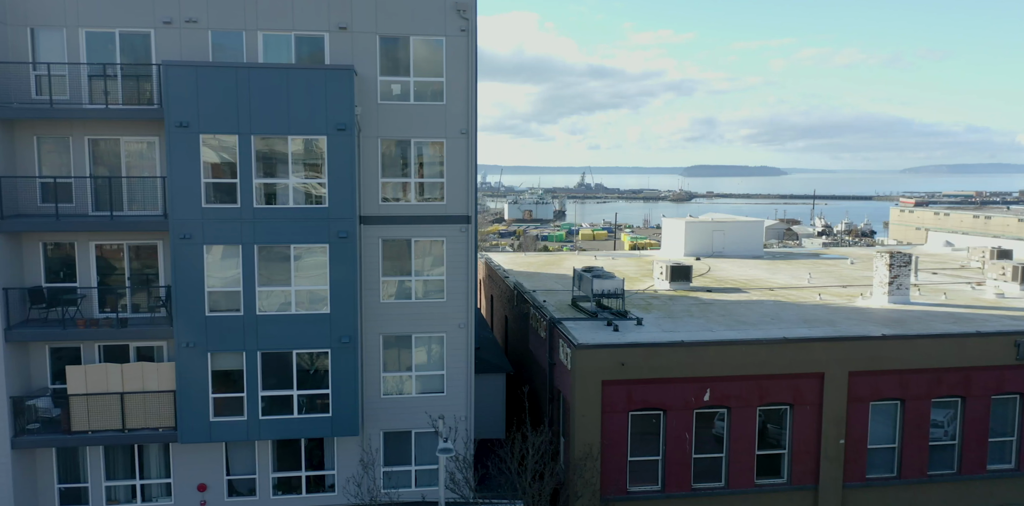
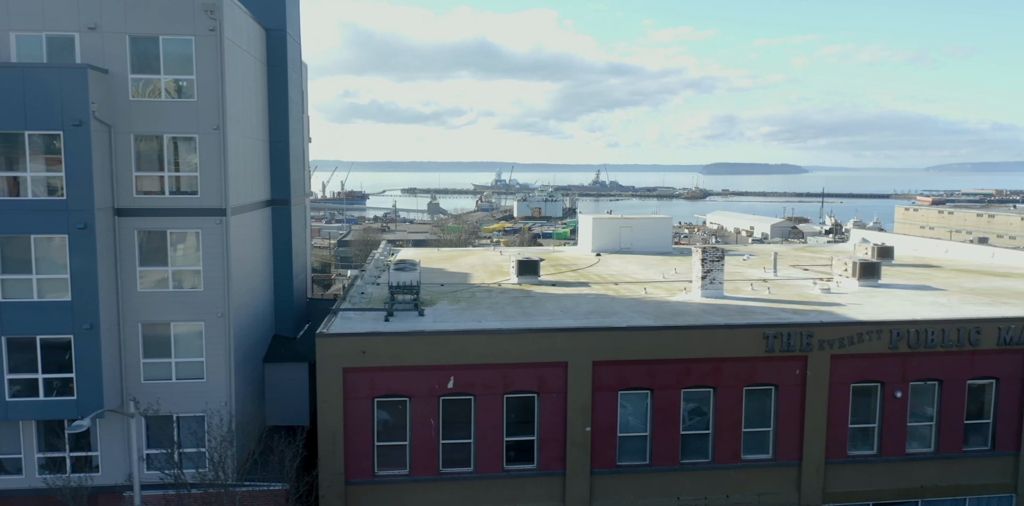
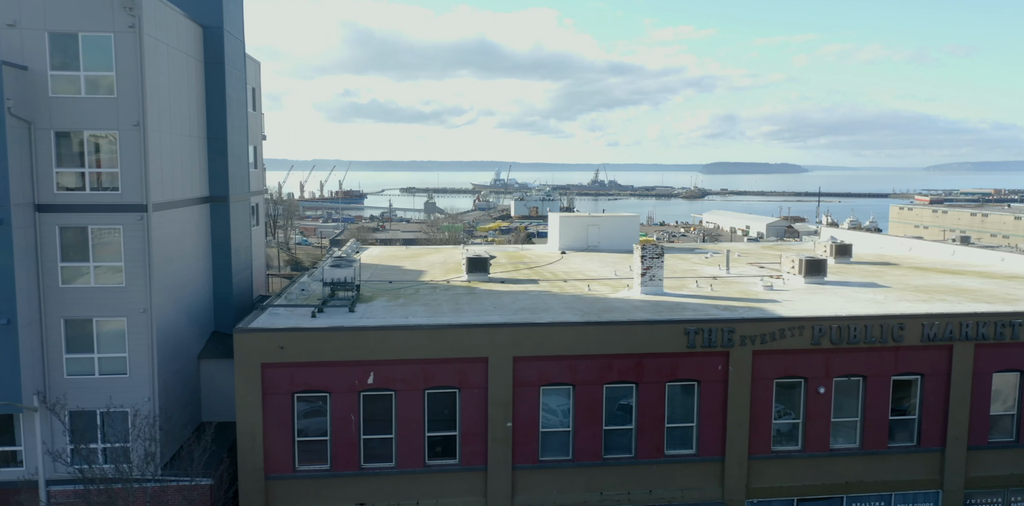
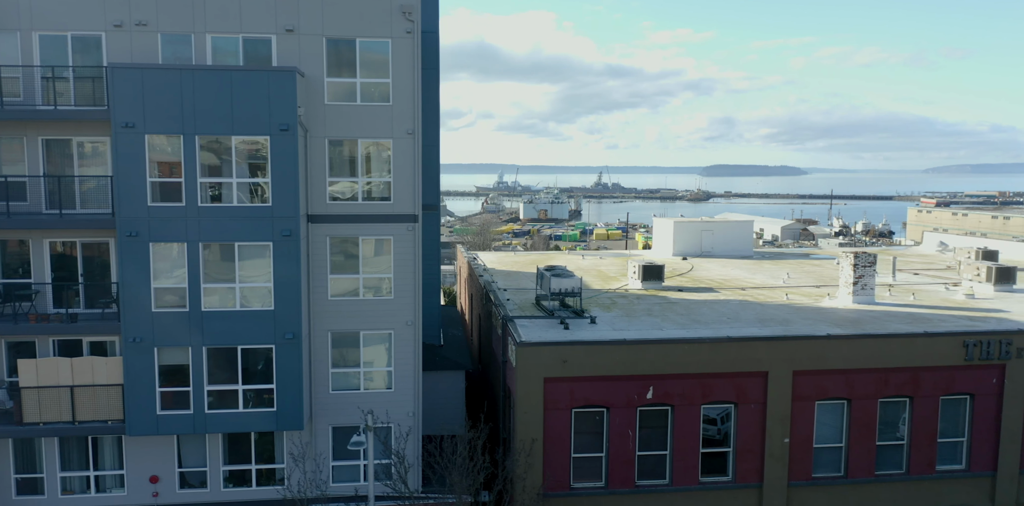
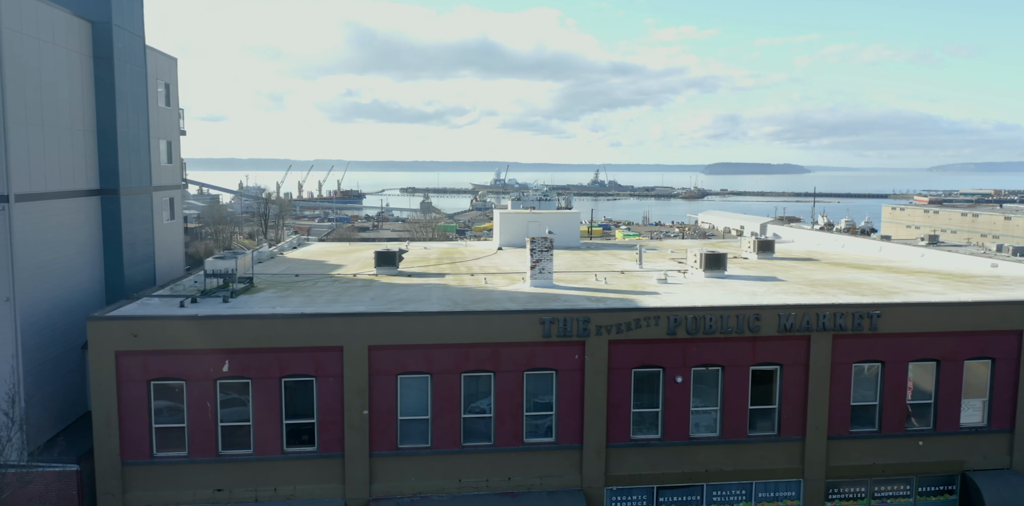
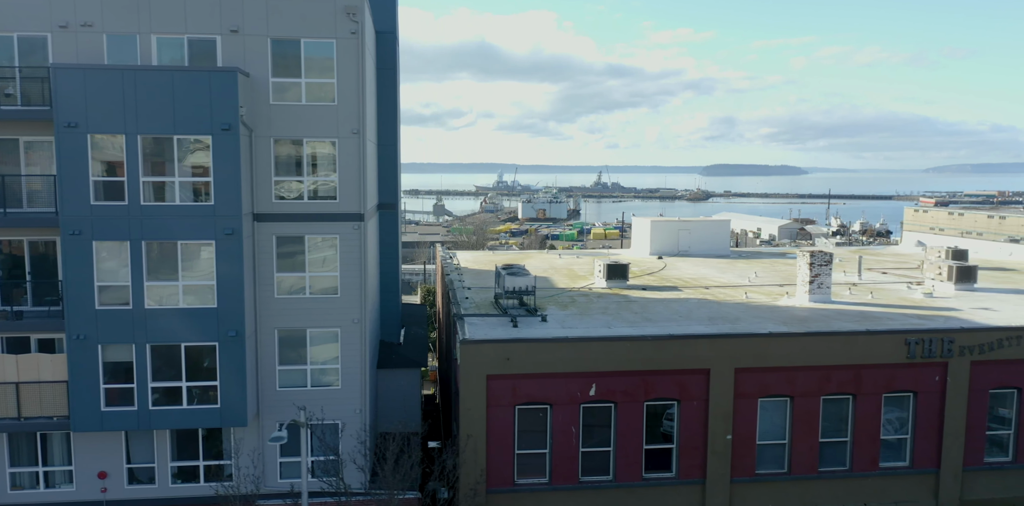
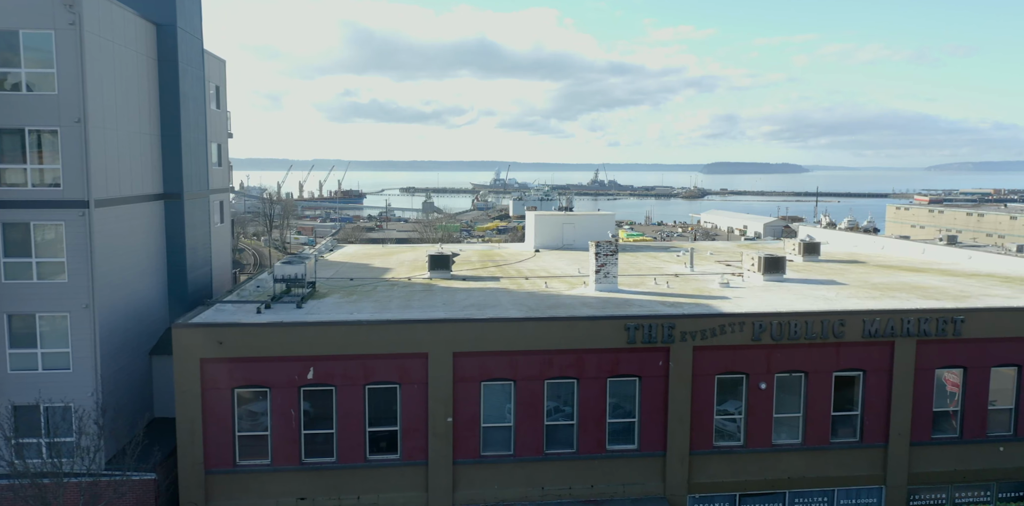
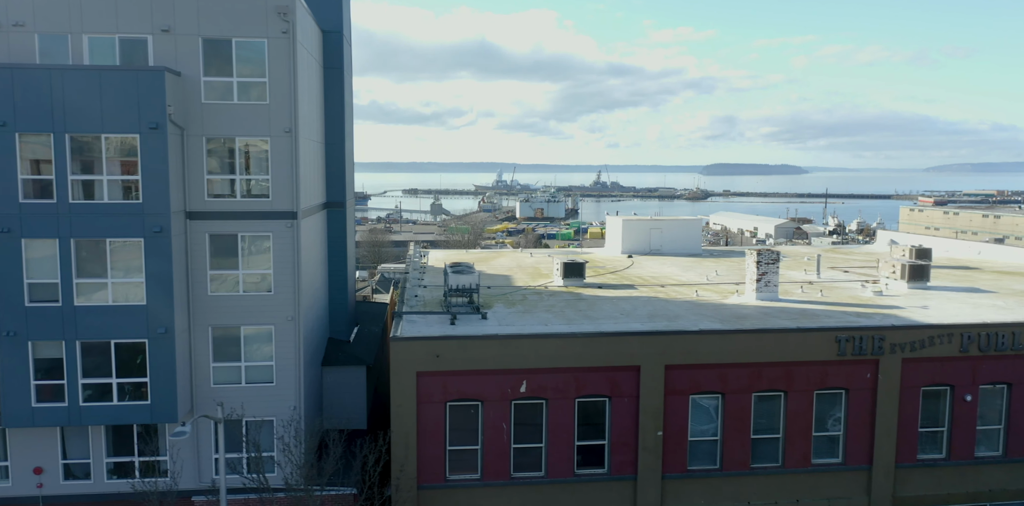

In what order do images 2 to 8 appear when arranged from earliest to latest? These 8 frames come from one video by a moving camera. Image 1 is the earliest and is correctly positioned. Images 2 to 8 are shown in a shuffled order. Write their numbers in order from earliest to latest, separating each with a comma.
4, 6, 8, 2, 3, 7, 5
